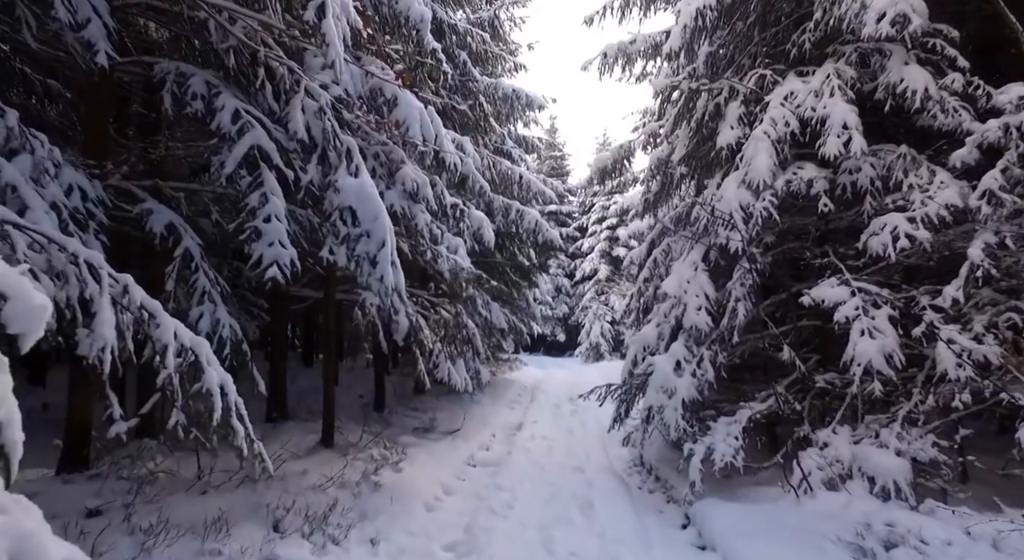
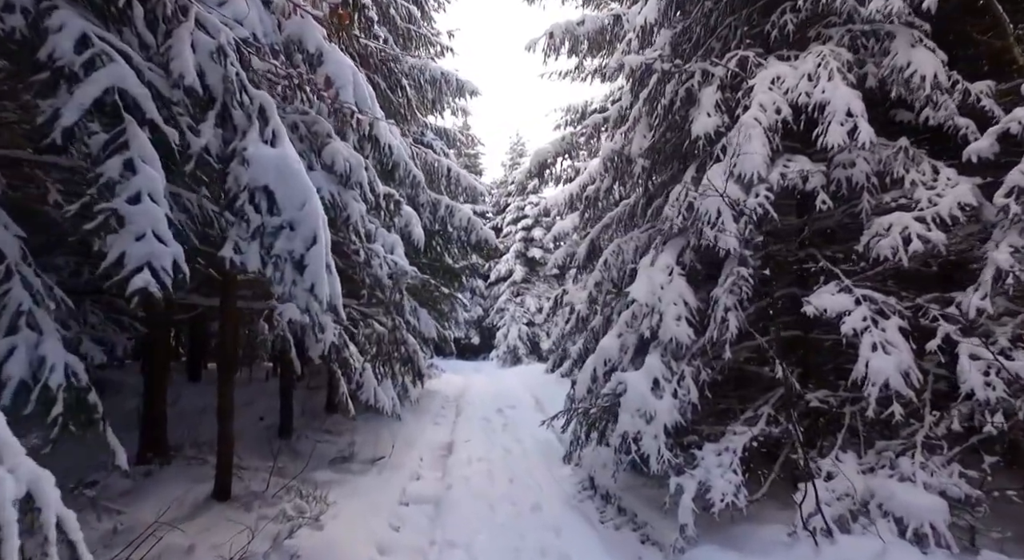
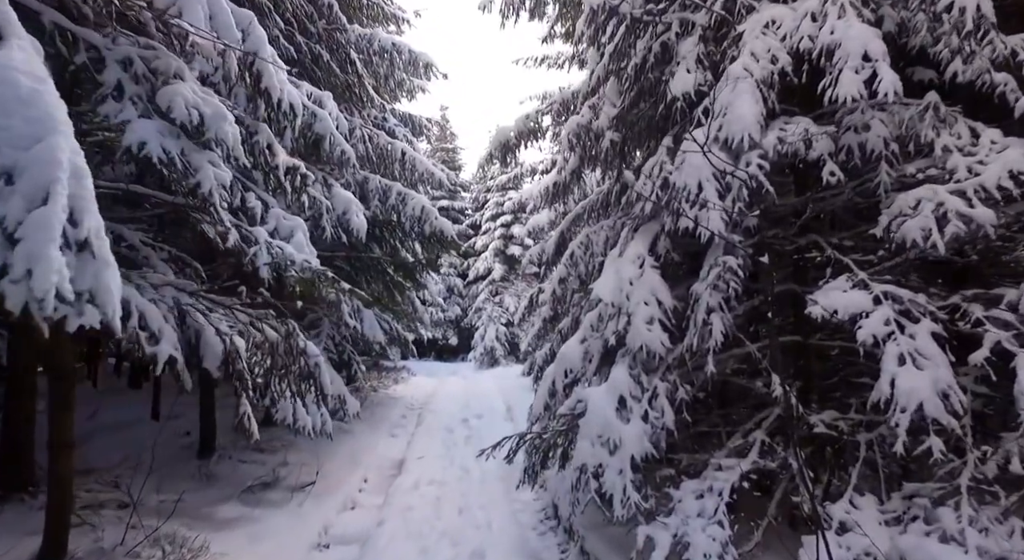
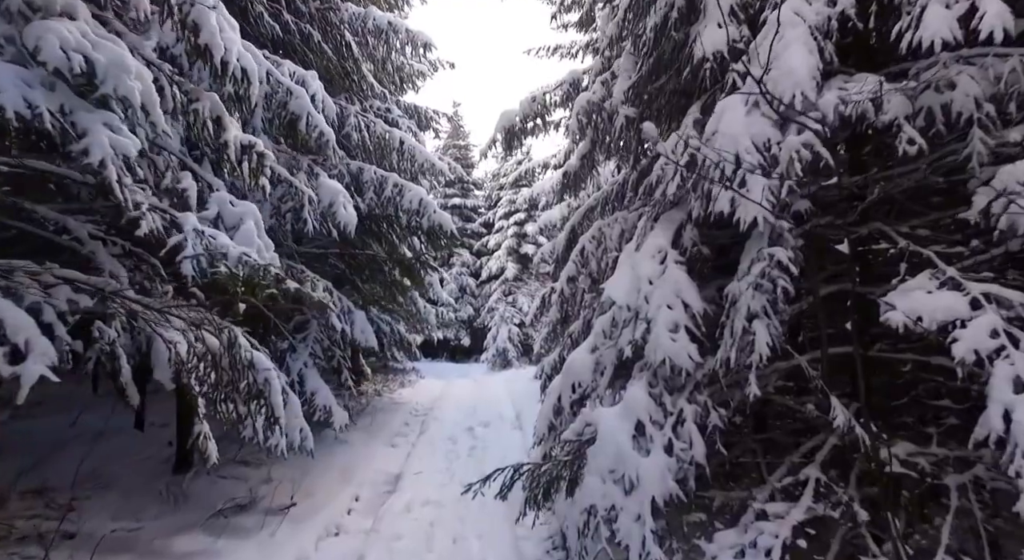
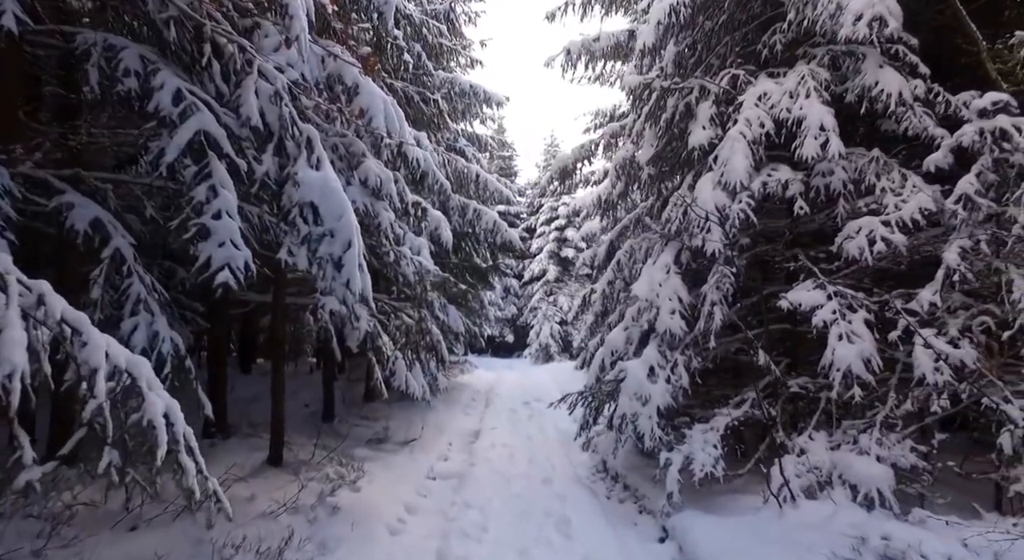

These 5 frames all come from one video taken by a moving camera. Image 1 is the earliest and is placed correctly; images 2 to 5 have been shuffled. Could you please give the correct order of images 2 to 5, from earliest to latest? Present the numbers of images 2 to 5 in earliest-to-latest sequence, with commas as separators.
5, 2, 3, 4
